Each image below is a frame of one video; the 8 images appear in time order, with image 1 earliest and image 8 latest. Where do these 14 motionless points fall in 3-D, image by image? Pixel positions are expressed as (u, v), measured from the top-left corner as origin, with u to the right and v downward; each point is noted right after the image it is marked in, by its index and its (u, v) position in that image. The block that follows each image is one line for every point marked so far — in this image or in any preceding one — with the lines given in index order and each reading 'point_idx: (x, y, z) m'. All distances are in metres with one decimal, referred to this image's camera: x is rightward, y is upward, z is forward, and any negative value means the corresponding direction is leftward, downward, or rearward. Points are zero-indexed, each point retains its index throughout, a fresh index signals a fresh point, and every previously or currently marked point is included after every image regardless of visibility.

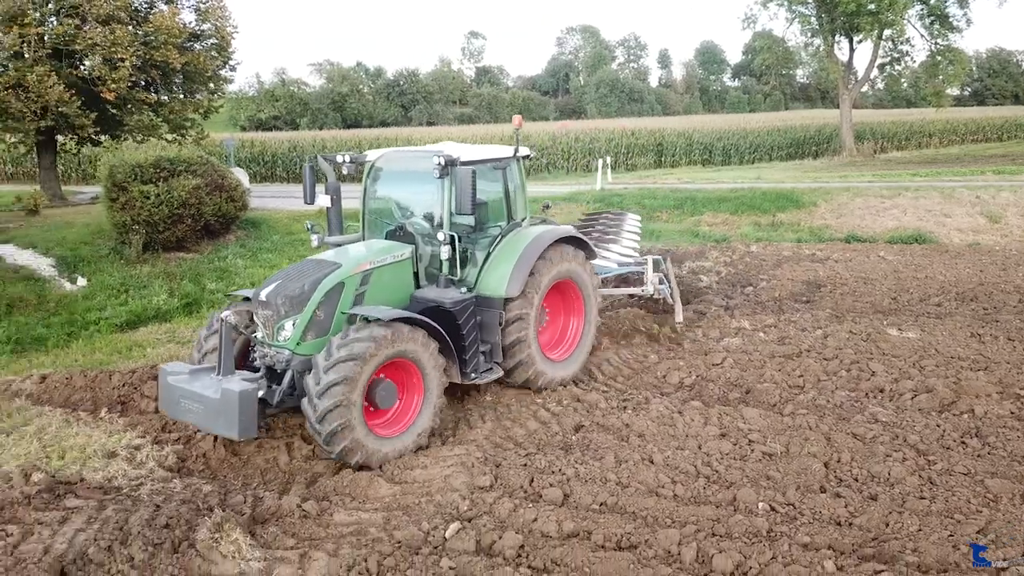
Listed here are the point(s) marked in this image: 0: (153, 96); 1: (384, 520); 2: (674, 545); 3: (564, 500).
0: (-7.2, +3.9, +16.0) m
1: (-0.7, -1.2, +4.1) m
2: (+0.8, -1.2, +3.8) m
3: (+0.3, -1.1, +4.3) m
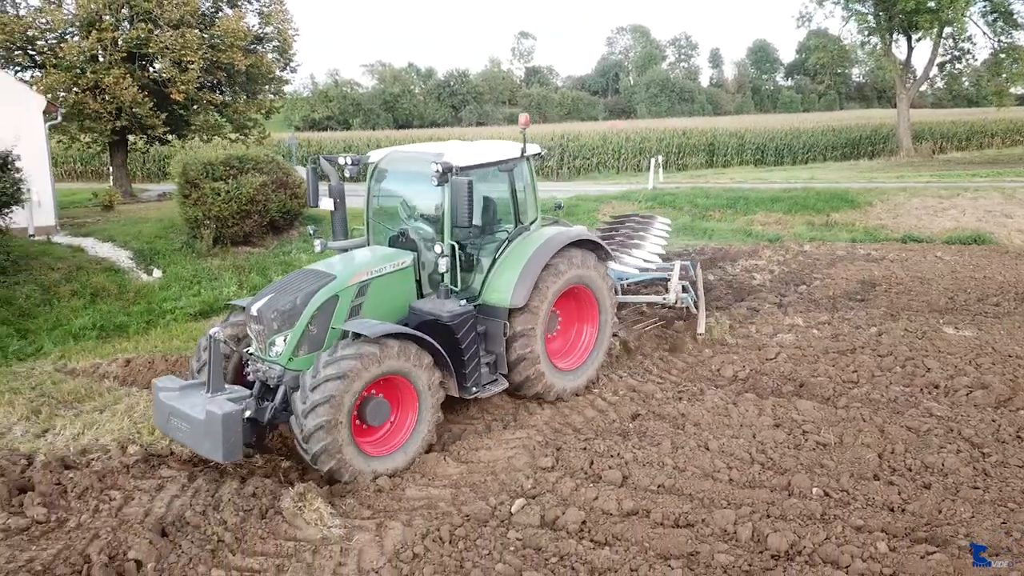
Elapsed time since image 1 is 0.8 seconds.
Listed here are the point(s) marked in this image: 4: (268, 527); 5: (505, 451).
0: (-6.1, +4.0, +16.6) m
1: (-0.3, -1.1, +4.4) m
2: (+1.1, -1.2, +3.9) m
3: (+0.6, -1.1, +4.5) m
4: (-1.2, -1.2, +4.1) m
5: (0.0, -1.0, +4.9) m
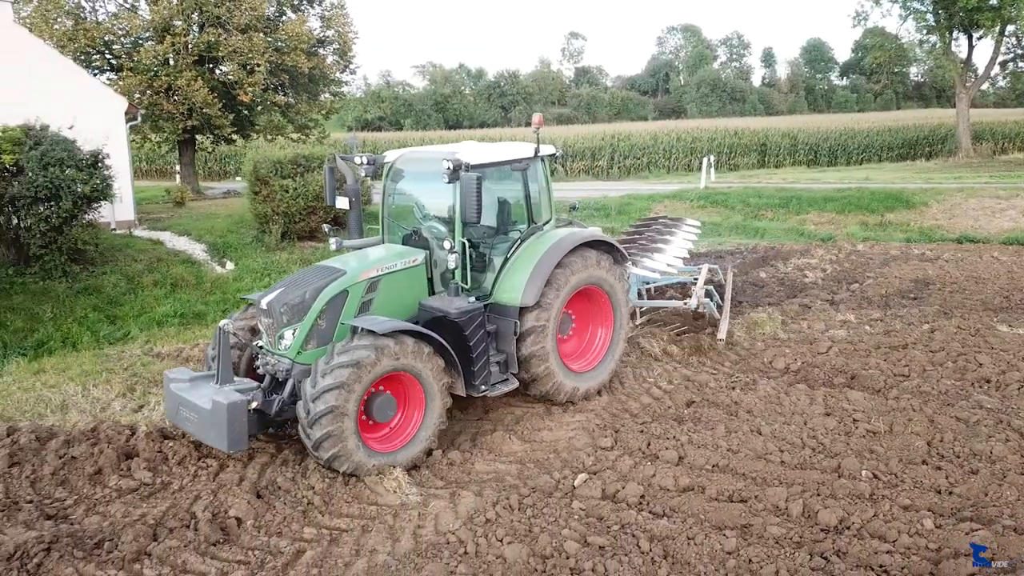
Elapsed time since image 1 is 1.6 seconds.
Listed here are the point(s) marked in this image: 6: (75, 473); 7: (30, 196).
0: (-5.0, +4.1, +17.2) m
1: (0.0, -1.1, +4.7) m
2: (+1.4, -1.1, +4.2) m
3: (+1.0, -1.0, +4.7) m
4: (-0.9, -1.1, +4.4) m
5: (+0.4, -0.9, +5.2) m
6: (-2.6, -1.1, +4.8) m
7: (-5.2, +1.0, +8.6) m
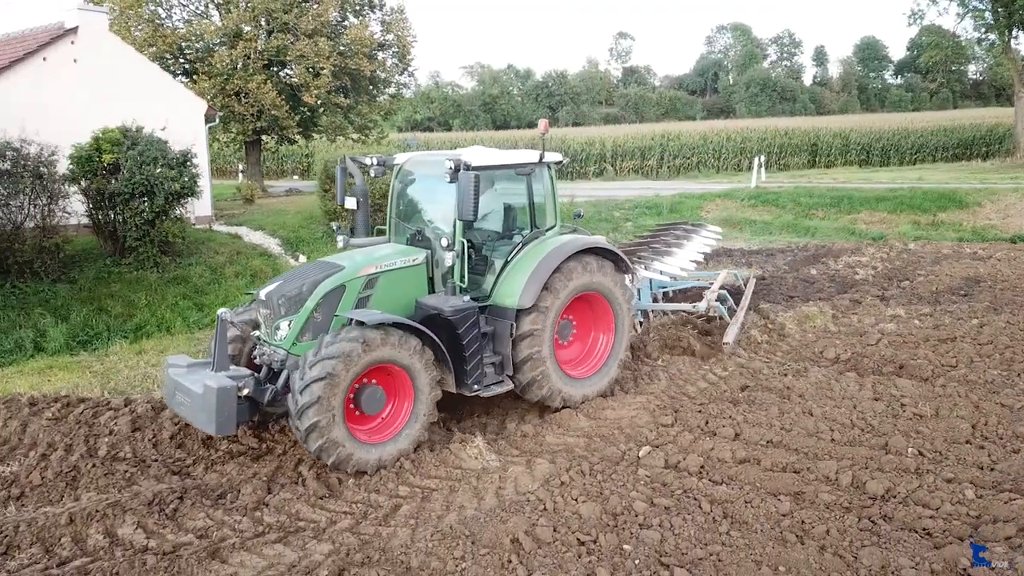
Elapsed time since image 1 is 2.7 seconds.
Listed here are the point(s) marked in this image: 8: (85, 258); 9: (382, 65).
0: (-3.8, +4.2, +17.9) m
1: (+0.5, -1.0, +5.2) m
2: (+1.8, -1.1, +4.5) m
3: (+1.5, -1.0, +5.1) m
4: (-0.4, -1.0, +4.9) m
5: (+0.8, -0.9, +5.7) m
6: (-2.2, -1.0, +5.4) m
7: (-4.5, +1.1, +9.3) m
8: (-5.1, +0.4, +9.5) m
9: (-3.0, +5.2, +18.5) m
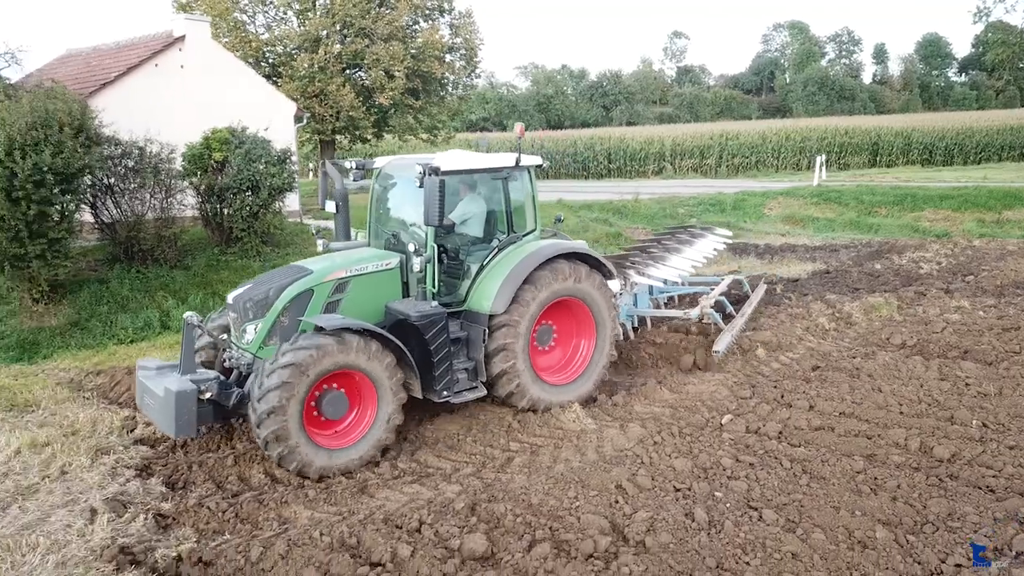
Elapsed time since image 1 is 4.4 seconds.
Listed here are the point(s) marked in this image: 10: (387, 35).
0: (-2.3, +4.4, +18.7) m
1: (+1.2, -0.9, +5.7) m
2: (+2.5, -1.0, +5.0) m
3: (+2.1, -0.9, +5.6) m
4: (+0.2, -0.9, +5.5) m
5: (+1.5, -0.8, +6.2) m
6: (-1.5, -0.9, +6.1) m
7: (-3.5, +1.3, +10.1) m
8: (-4.1, +0.5, +10.4) m
9: (-1.5, +5.3, +19.2) m
10: (-2.8, +5.5, +17.4) m
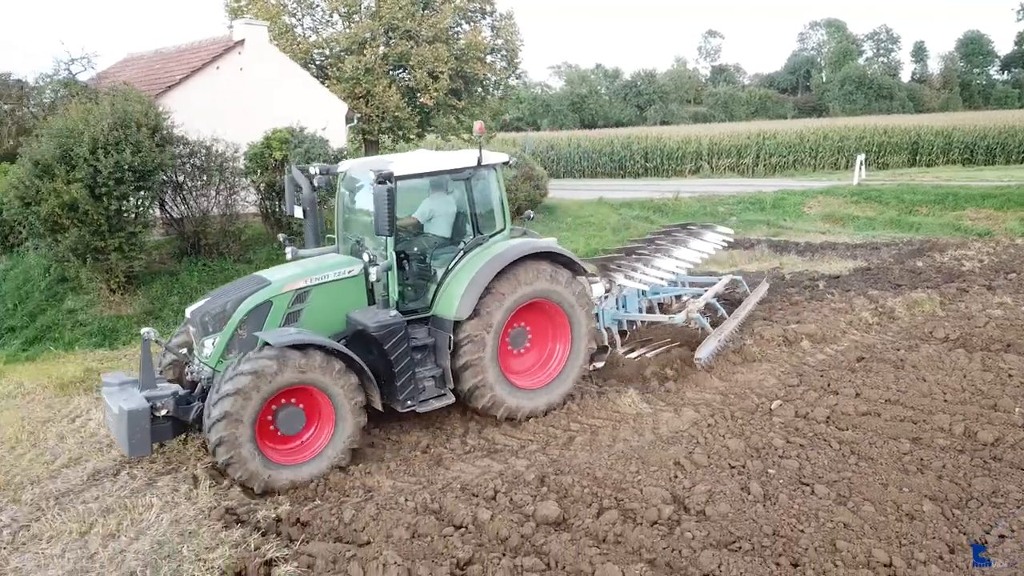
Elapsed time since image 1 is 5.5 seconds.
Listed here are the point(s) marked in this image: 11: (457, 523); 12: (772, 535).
0: (-1.3, +4.5, +19.1) m
1: (+1.6, -0.8, +6.0) m
2: (+2.9, -0.9, +5.3) m
3: (+2.6, -0.8, +5.9) m
4: (+0.6, -0.8, +5.9) m
5: (+2.0, -0.7, +6.5) m
6: (-1.0, -0.8, +6.5) m
7: (-2.9, +1.4, +10.6) m
8: (-3.5, +0.6, +10.9) m
9: (-0.5, +5.4, +19.6) m
10: (-1.8, +5.6, +17.9) m
11: (-0.3, -1.2, +4.1) m
12: (+1.3, -1.2, +4.0) m
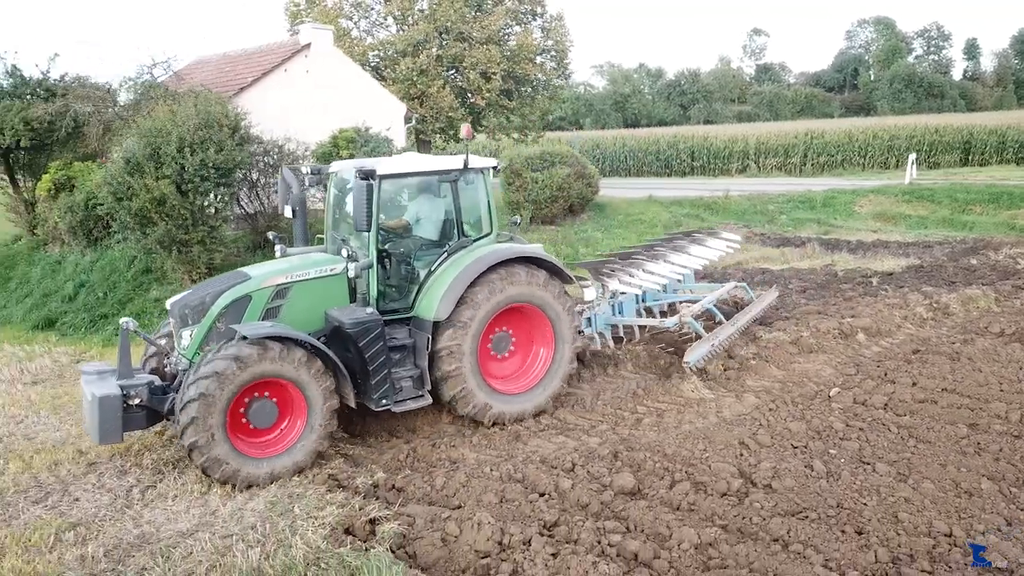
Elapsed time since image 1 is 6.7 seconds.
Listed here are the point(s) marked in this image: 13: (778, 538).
0: (-0.1, +4.6, +19.5) m
1: (+2.1, -0.8, +6.3) m
2: (+3.4, -0.8, +5.5) m
3: (+3.1, -0.7, +6.1) m
4: (+1.2, -0.8, +6.2) m
5: (+2.5, -0.6, +6.7) m
6: (-0.5, -0.7, +6.9) m
7: (-2.1, +1.5, +11.1) m
8: (-2.7, +0.7, +11.4) m
9: (+0.8, +5.5, +19.9) m
10: (-0.7, +5.7, +18.3) m
11: (+0.2, -1.1, +4.5) m
12: (+1.7, -1.2, +4.3) m
13: (+1.3, -1.2, +4.0) m
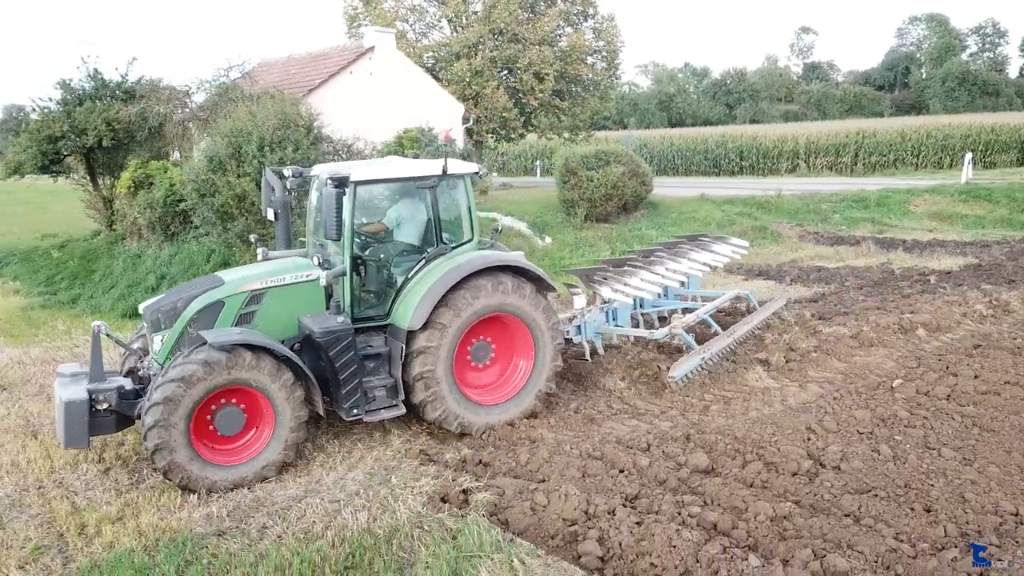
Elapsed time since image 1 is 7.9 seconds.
0: (+1.2, +4.6, +19.8) m
1: (+2.7, -0.7, +6.5) m
2: (+3.9, -0.8, +5.6) m
3: (+3.6, -0.7, +6.2) m
4: (+1.7, -0.7, +6.4) m
5: (+3.1, -0.6, +6.9) m
6: (+0.1, -0.6, +7.2) m
7: (-1.3, +1.5, +11.5) m
8: (-1.8, +0.8, +11.8) m
9: (+2.1, +5.6, +20.2) m
10: (+0.5, +5.8, +18.6) m
11: (+0.6, -1.1, +4.8) m
12: (+2.2, -1.1, +4.5) m
13: (+1.8, -1.2, +4.2) m
